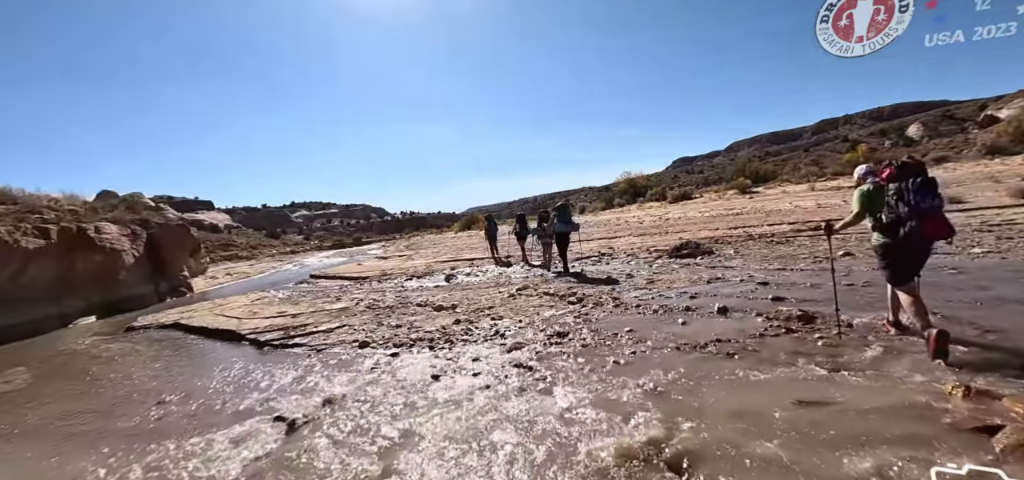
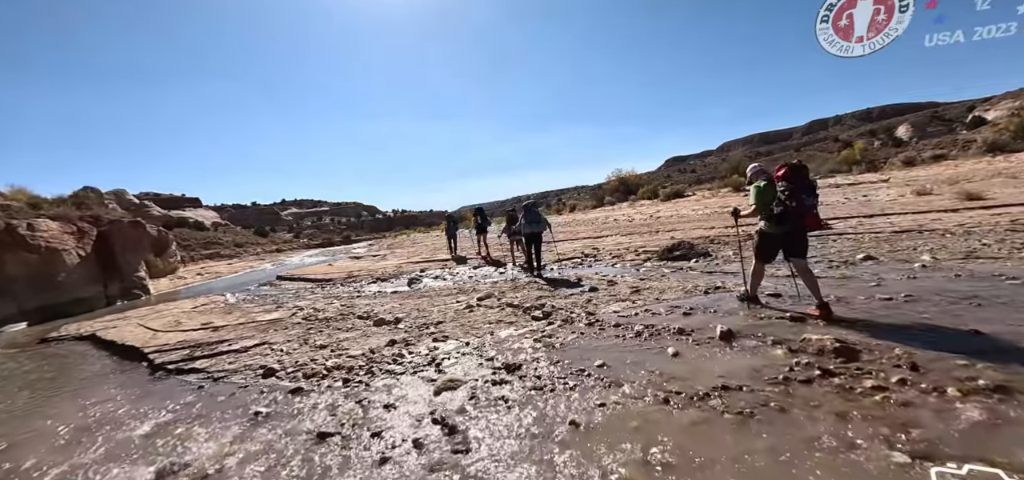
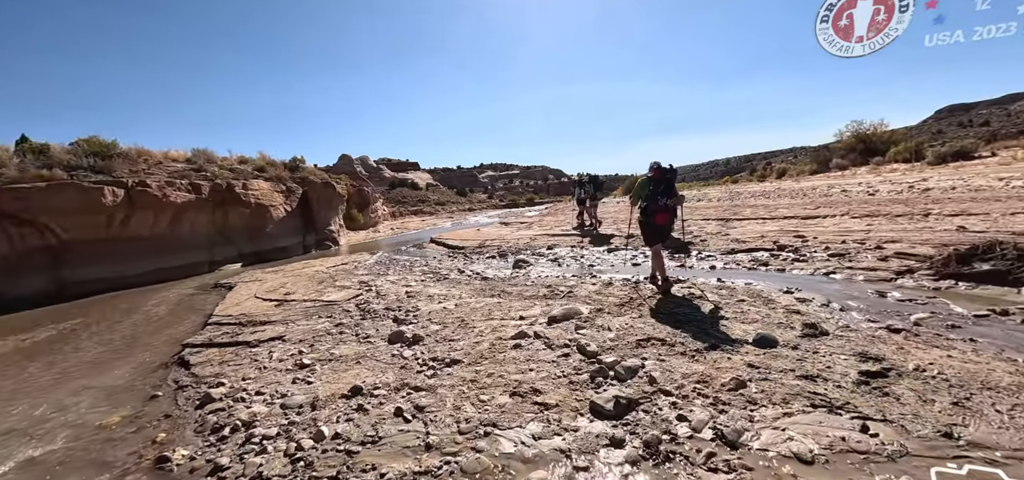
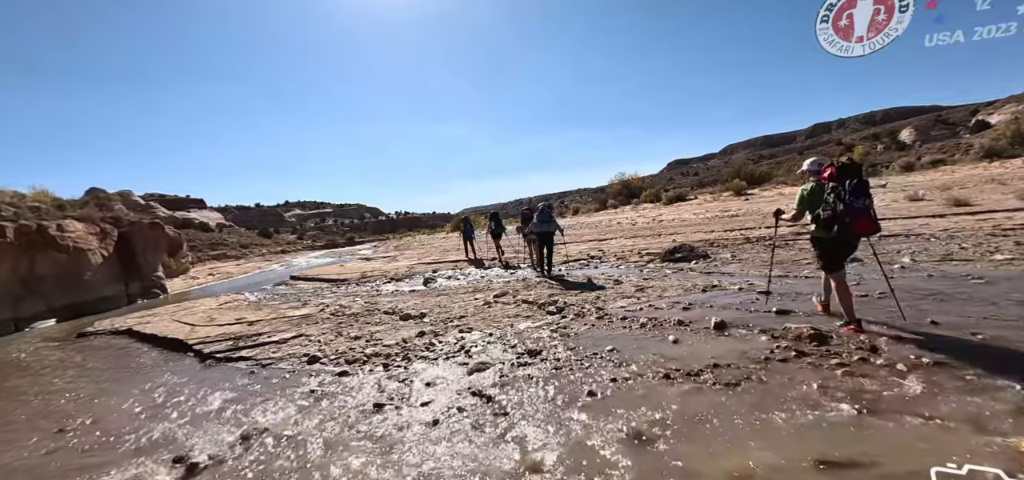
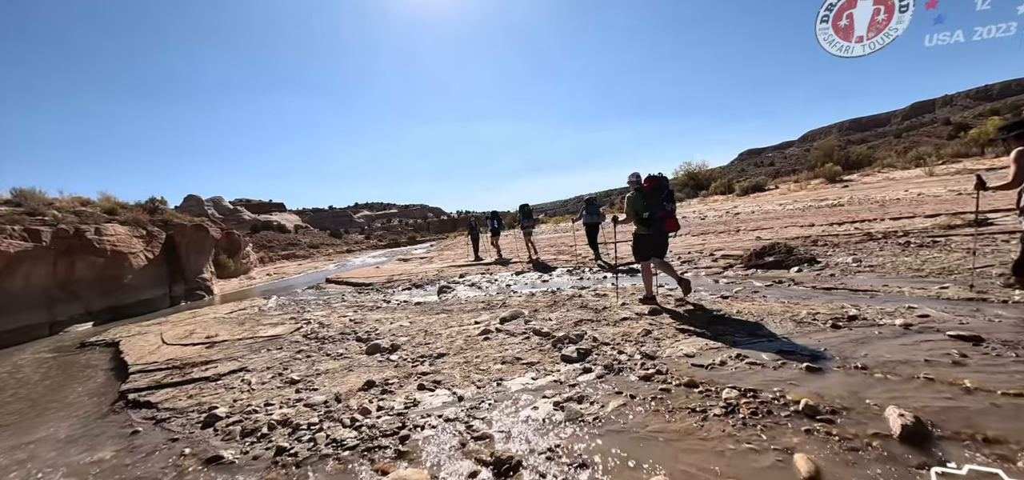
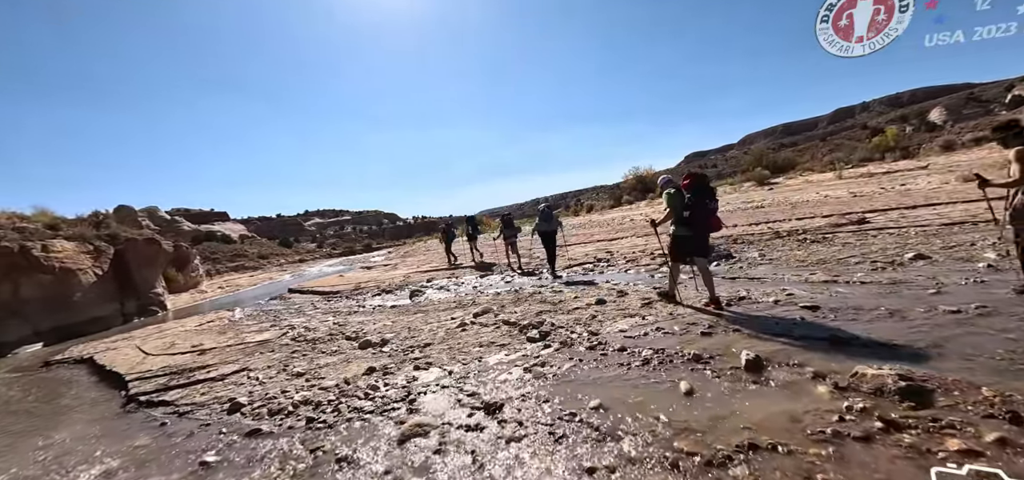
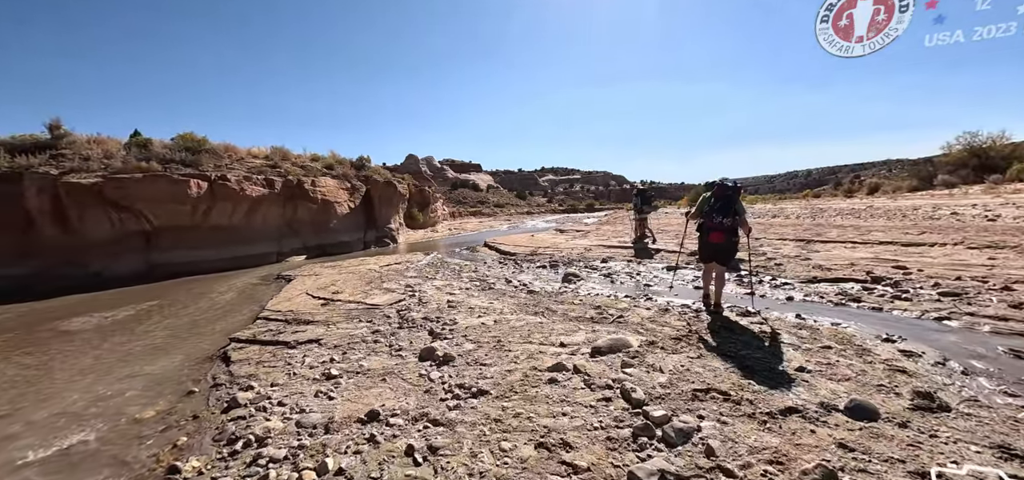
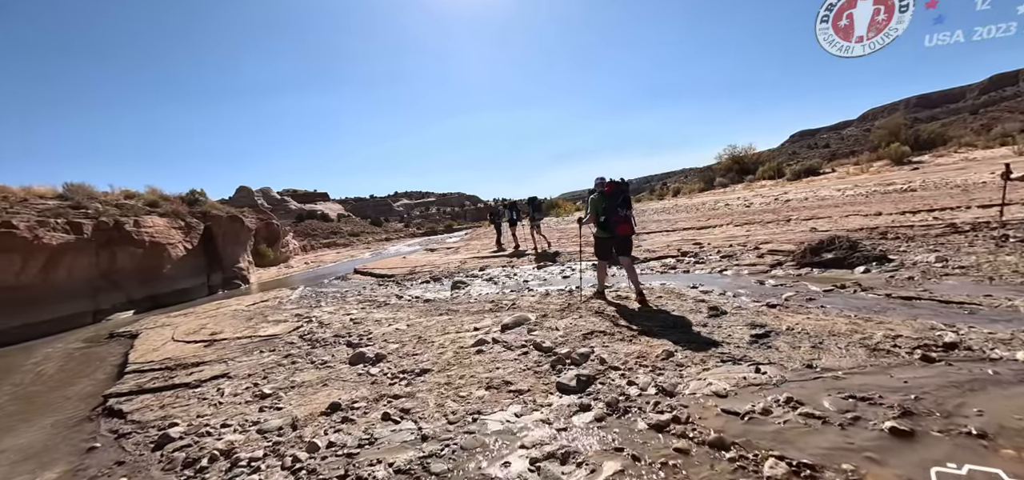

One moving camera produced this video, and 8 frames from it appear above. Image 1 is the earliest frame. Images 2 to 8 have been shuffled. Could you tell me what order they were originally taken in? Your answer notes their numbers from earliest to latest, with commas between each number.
4, 2, 6, 5, 8, 3, 7
